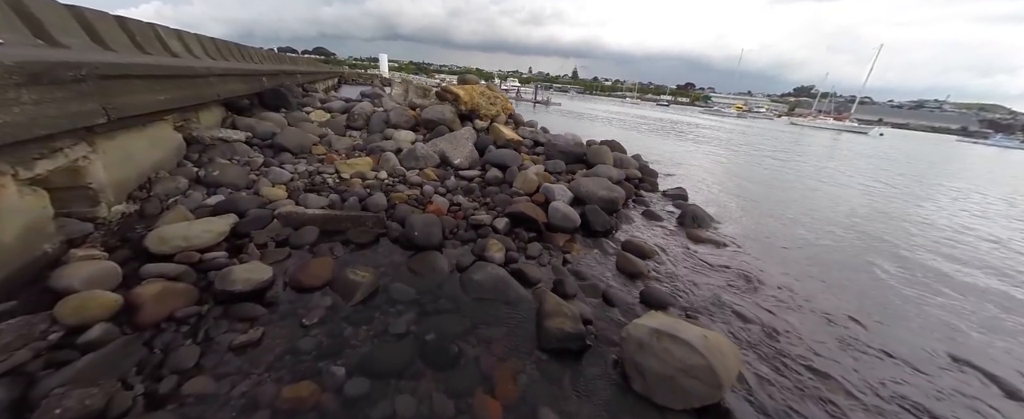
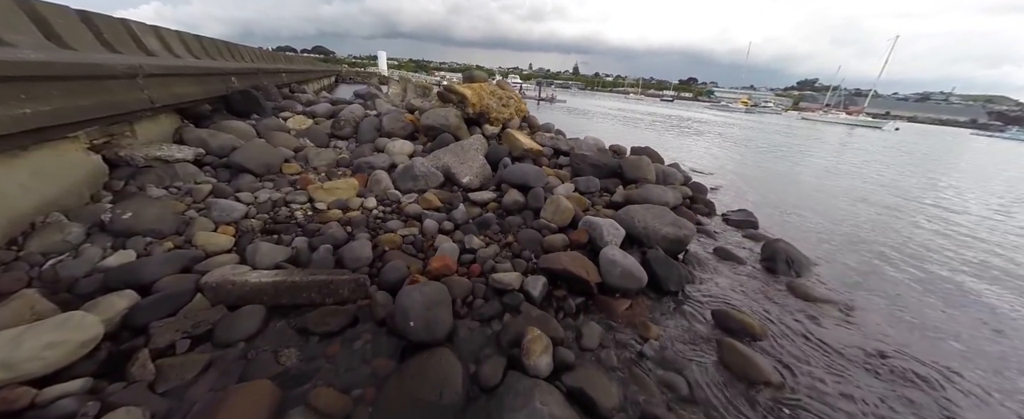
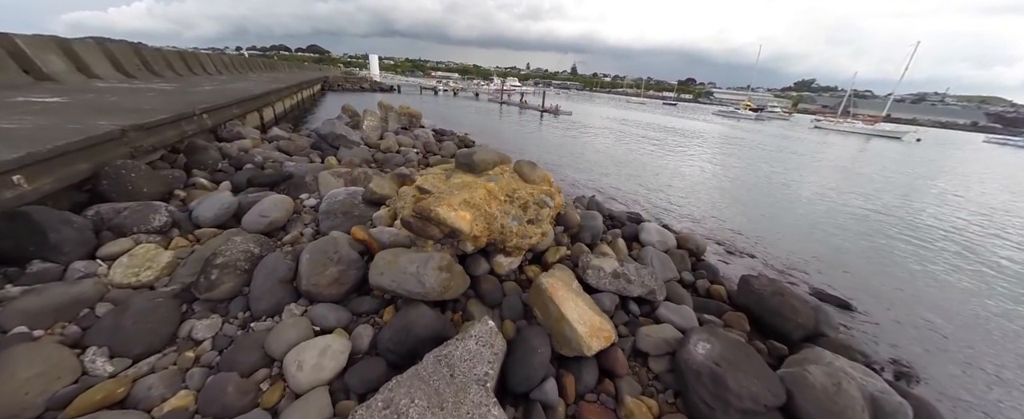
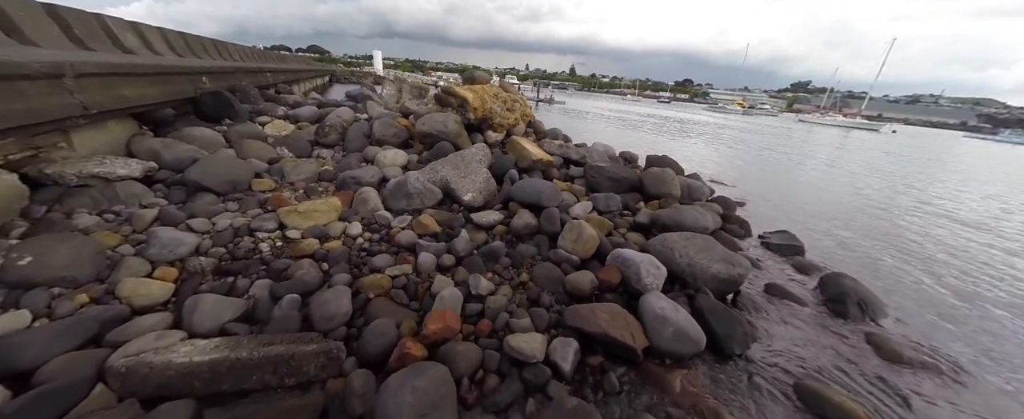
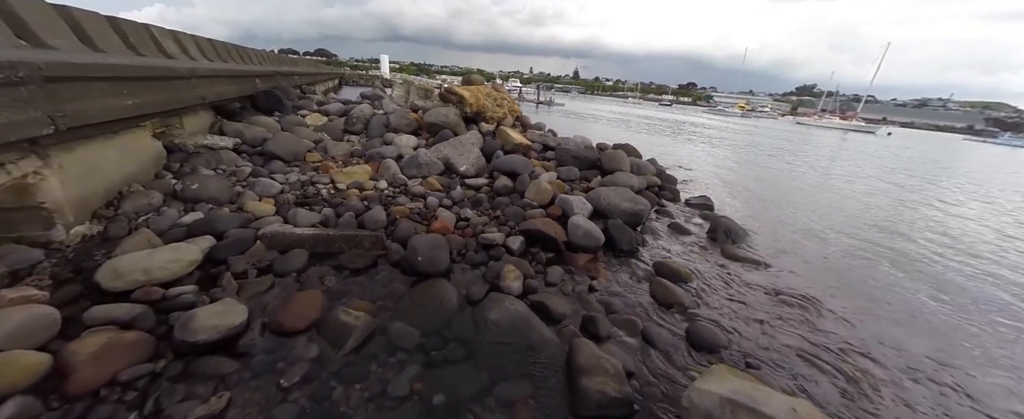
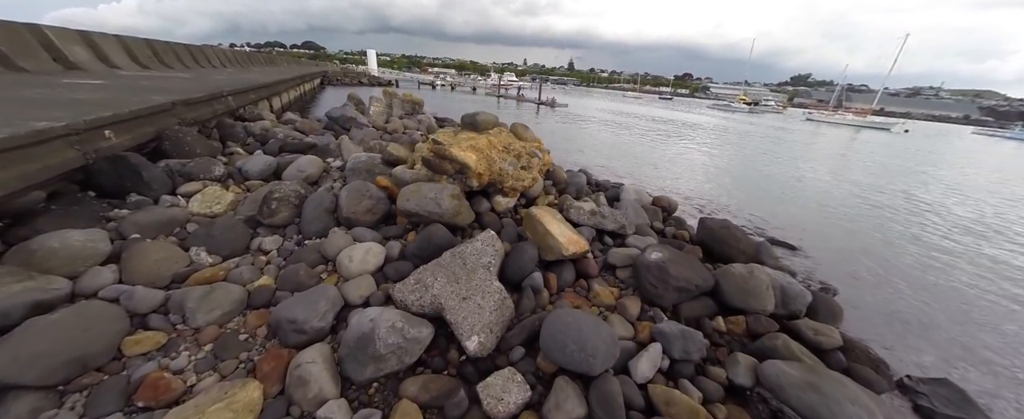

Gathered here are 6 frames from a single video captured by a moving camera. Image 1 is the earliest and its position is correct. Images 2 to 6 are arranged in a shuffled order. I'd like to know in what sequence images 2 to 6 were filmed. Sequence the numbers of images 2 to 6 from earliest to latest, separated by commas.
5, 2, 4, 6, 3
